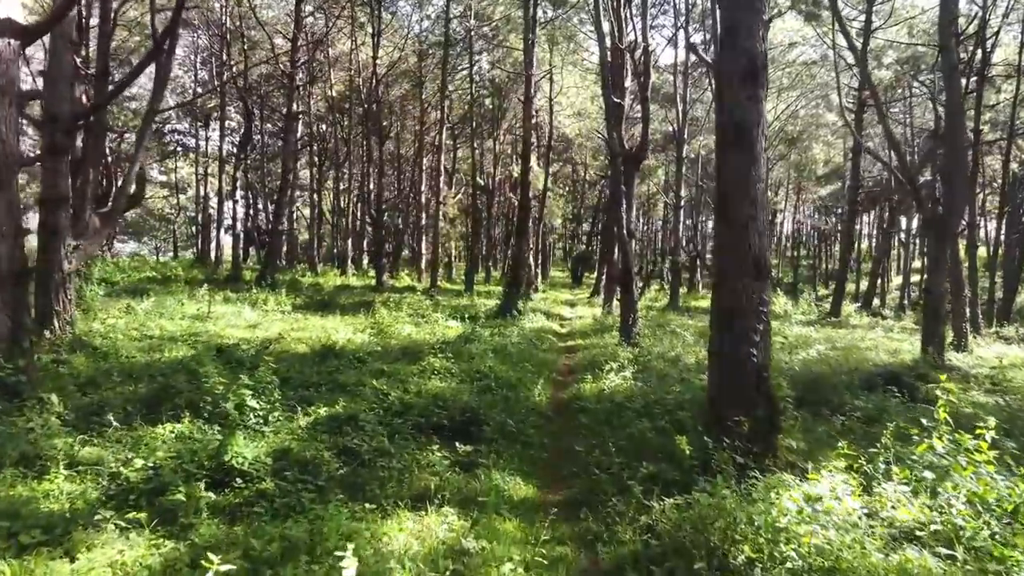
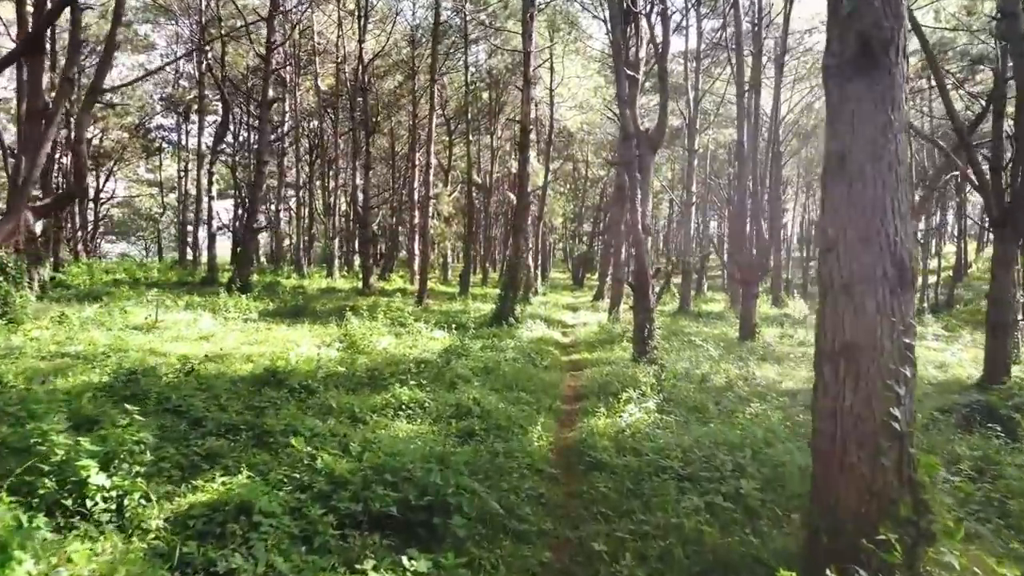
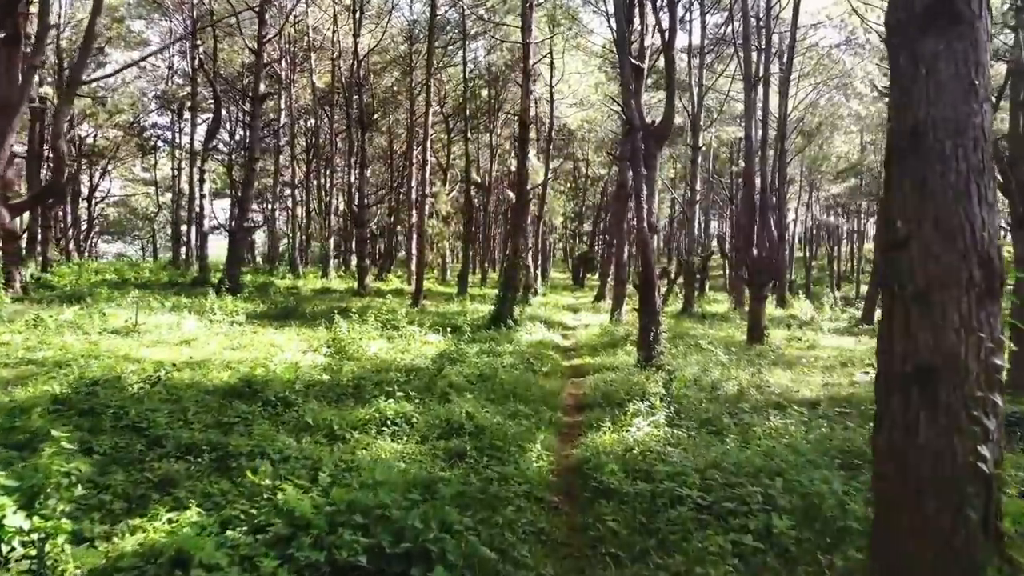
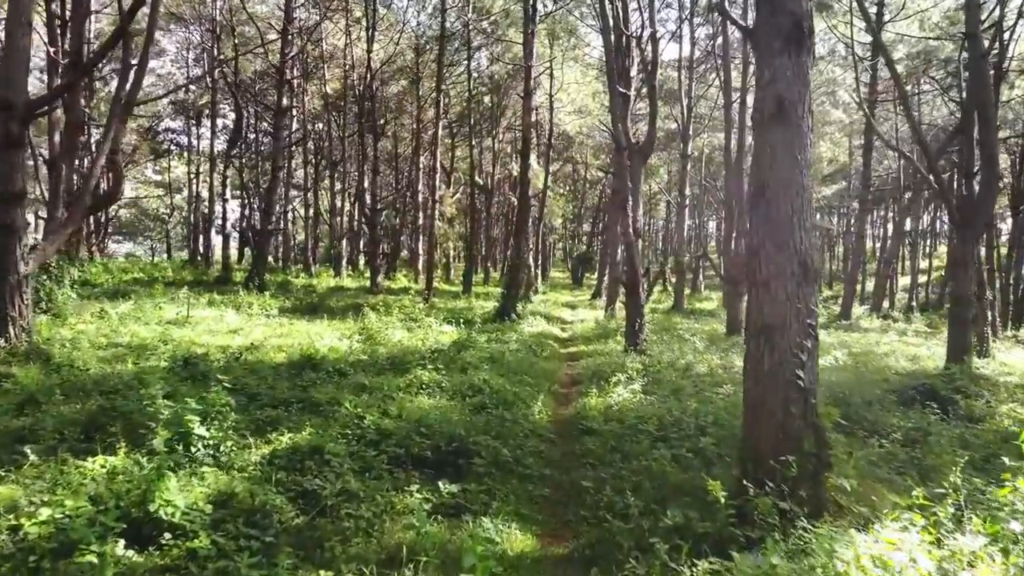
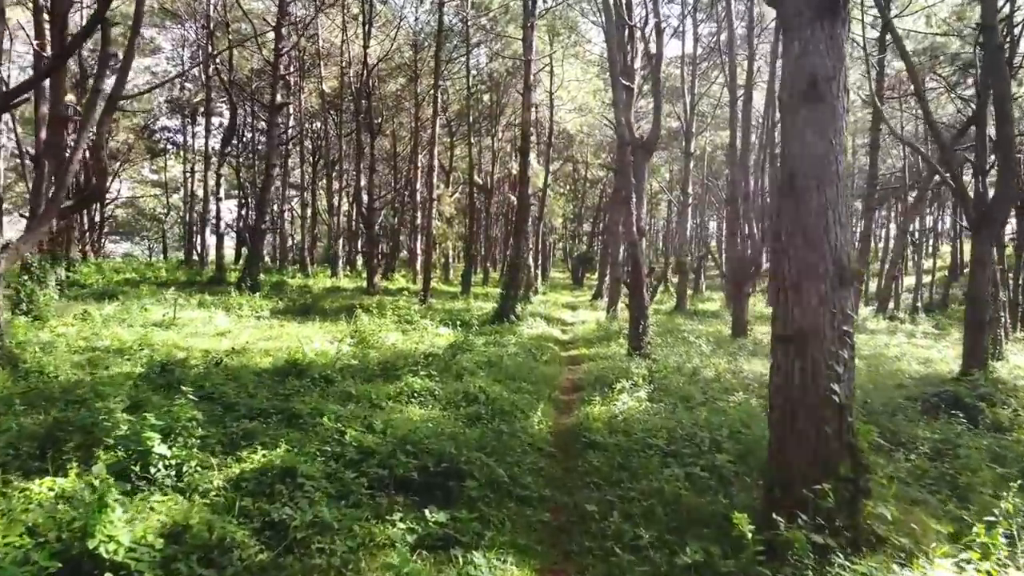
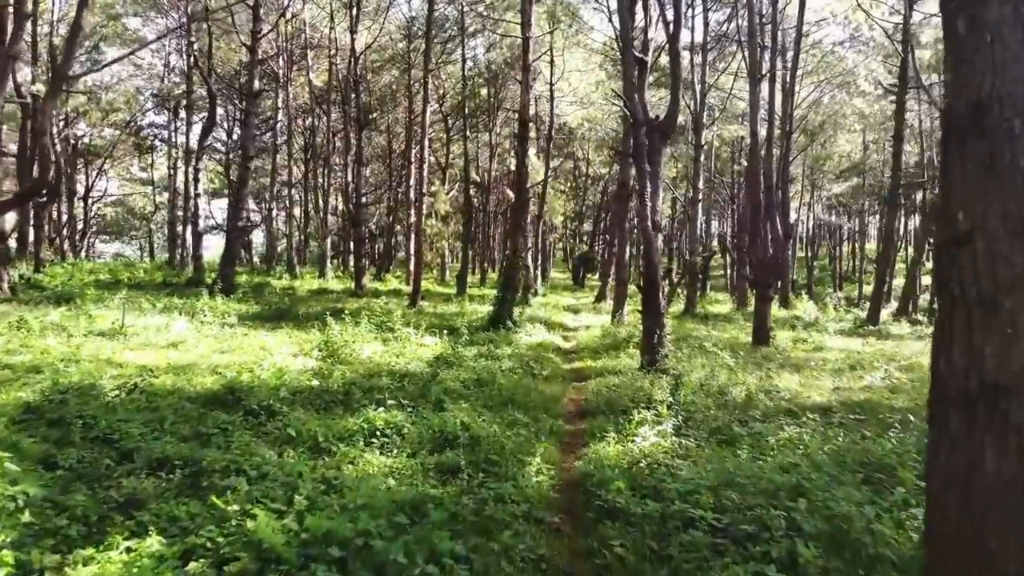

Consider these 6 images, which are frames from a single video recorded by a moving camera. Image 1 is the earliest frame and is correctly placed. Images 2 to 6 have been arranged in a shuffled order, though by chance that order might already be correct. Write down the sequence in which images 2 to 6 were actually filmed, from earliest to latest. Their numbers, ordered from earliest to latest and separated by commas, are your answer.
4, 5, 2, 3, 6
